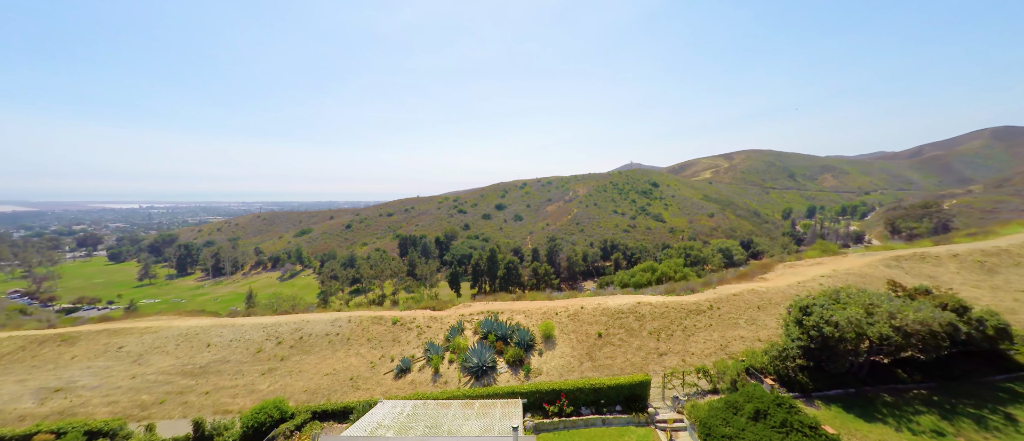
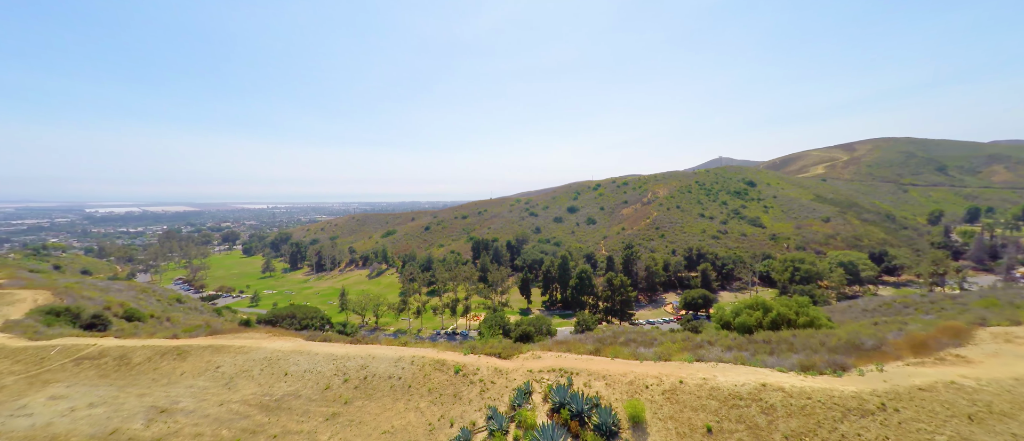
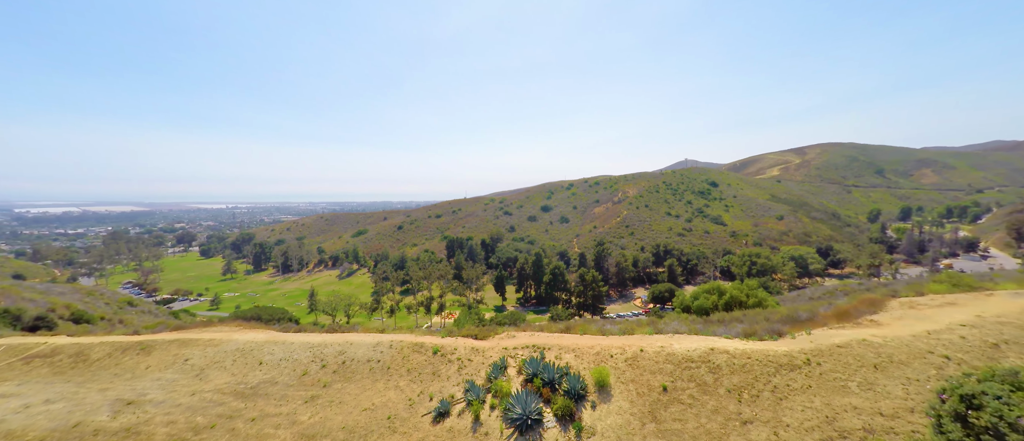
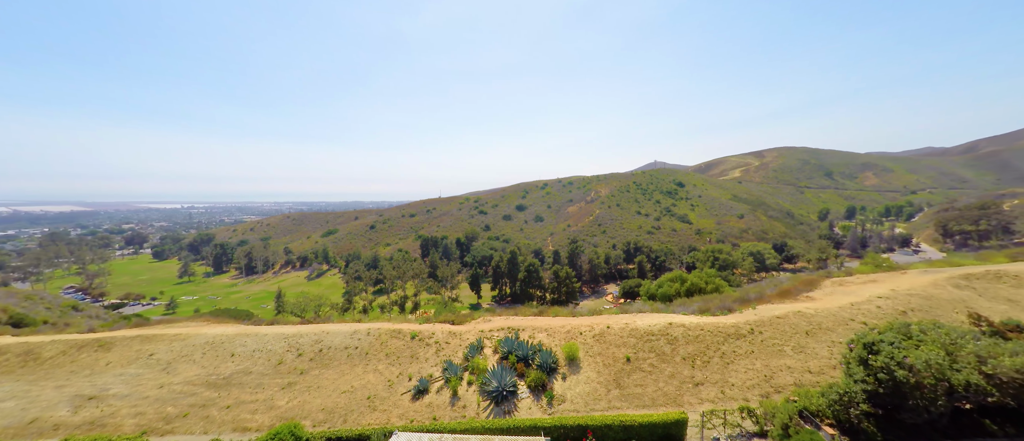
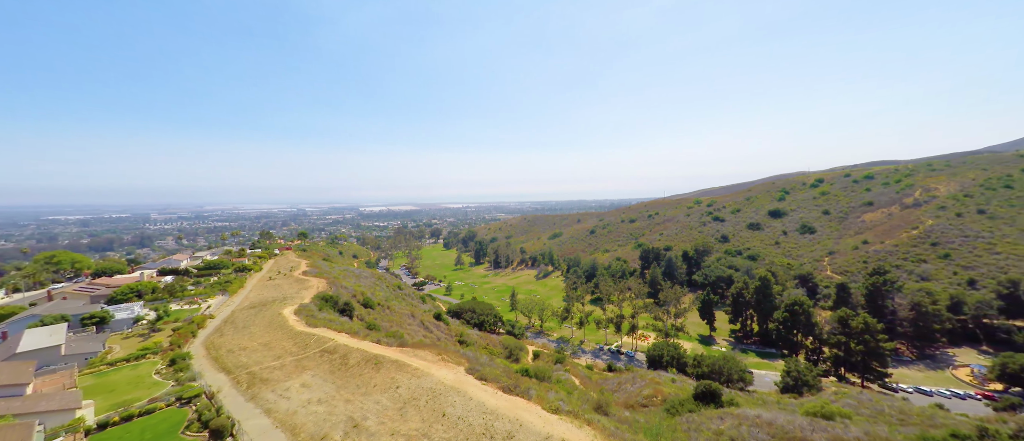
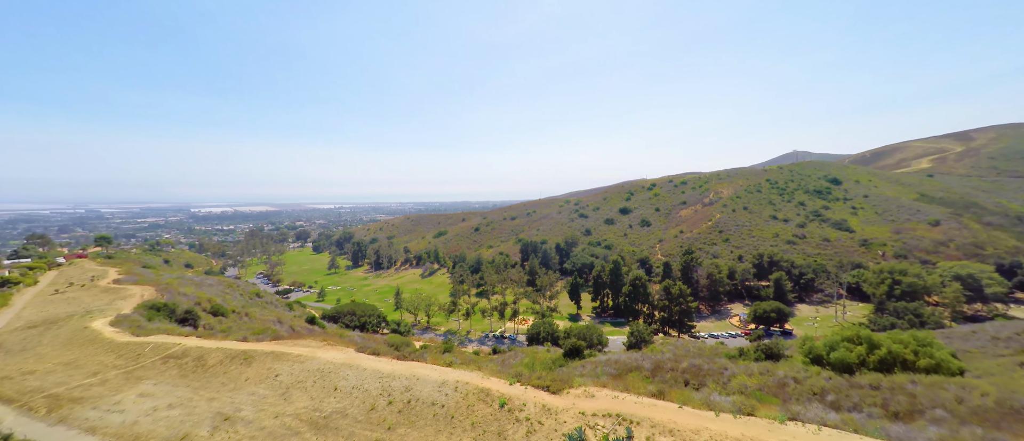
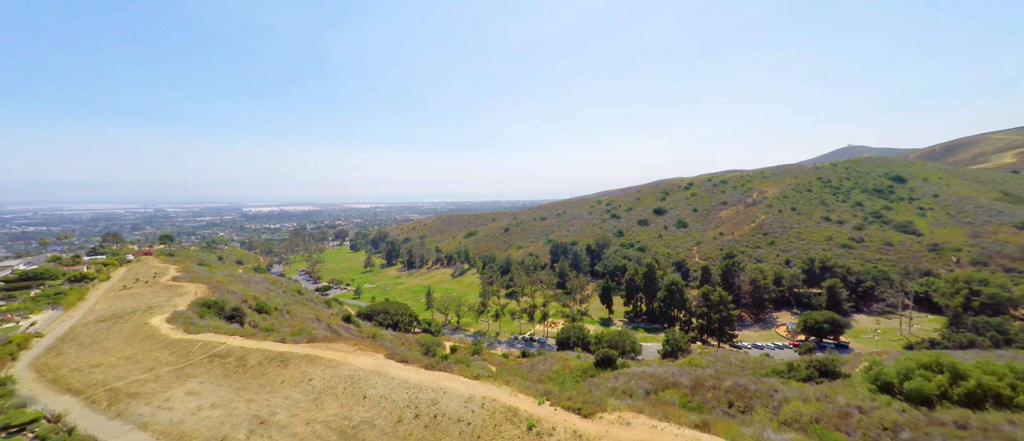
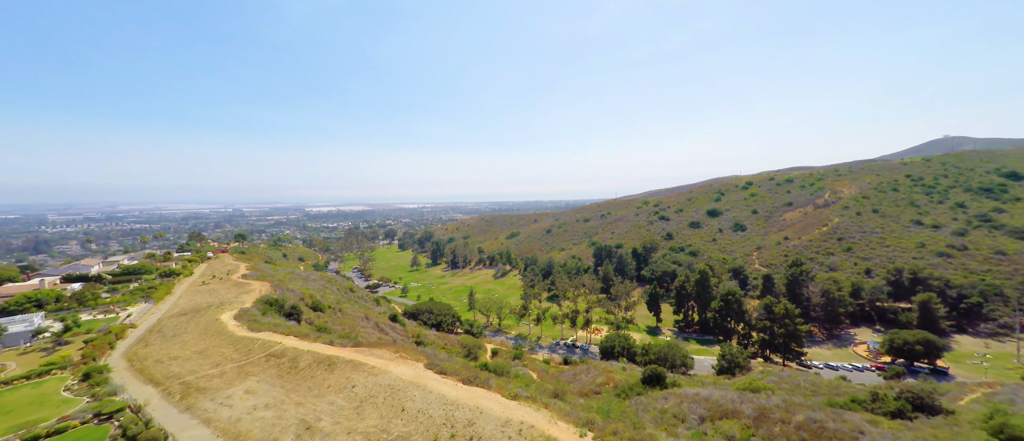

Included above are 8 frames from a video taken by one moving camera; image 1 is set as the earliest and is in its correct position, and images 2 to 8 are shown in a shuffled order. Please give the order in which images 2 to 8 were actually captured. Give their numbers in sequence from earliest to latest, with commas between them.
4, 3, 2, 6, 7, 8, 5
